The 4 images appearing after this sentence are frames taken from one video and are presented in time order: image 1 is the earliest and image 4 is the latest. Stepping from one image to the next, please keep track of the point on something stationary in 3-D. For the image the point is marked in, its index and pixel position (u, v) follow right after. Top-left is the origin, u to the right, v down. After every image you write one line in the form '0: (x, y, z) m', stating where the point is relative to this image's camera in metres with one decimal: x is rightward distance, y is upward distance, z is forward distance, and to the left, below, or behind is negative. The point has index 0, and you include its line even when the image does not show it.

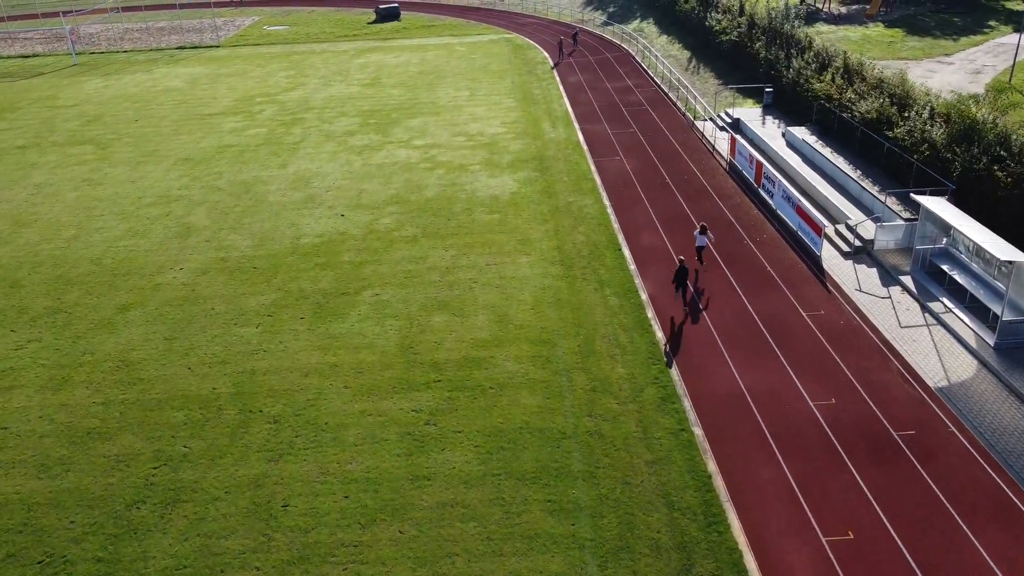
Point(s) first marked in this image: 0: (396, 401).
0: (-2.2, -2.1, +14.6) m
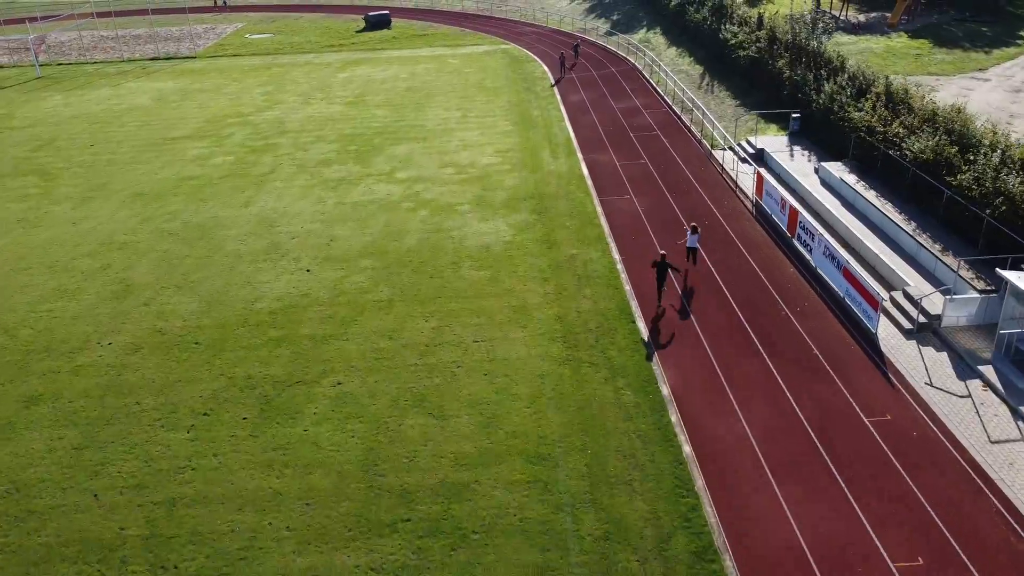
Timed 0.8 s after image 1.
0: (-2.3, -3.9, +11.3) m
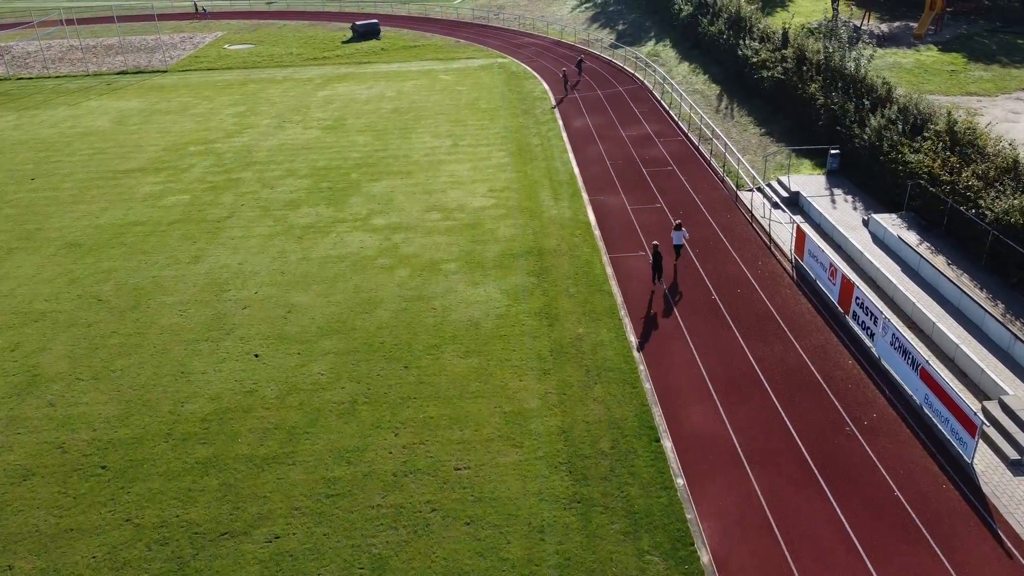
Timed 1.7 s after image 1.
0: (-2.5, -5.7, +7.7) m
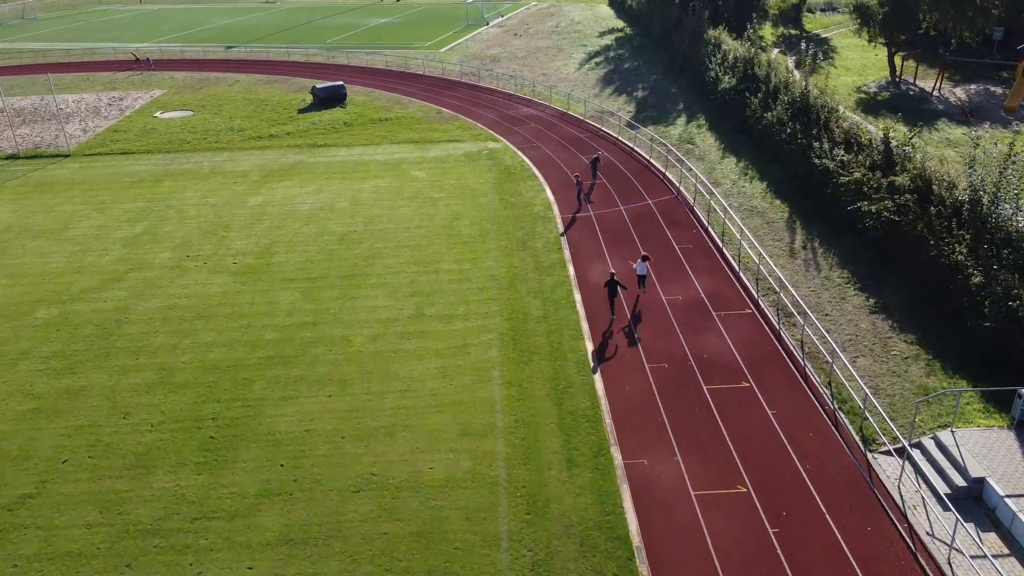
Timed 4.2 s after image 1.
0: (-2.7, -11.4, -1.6) m
